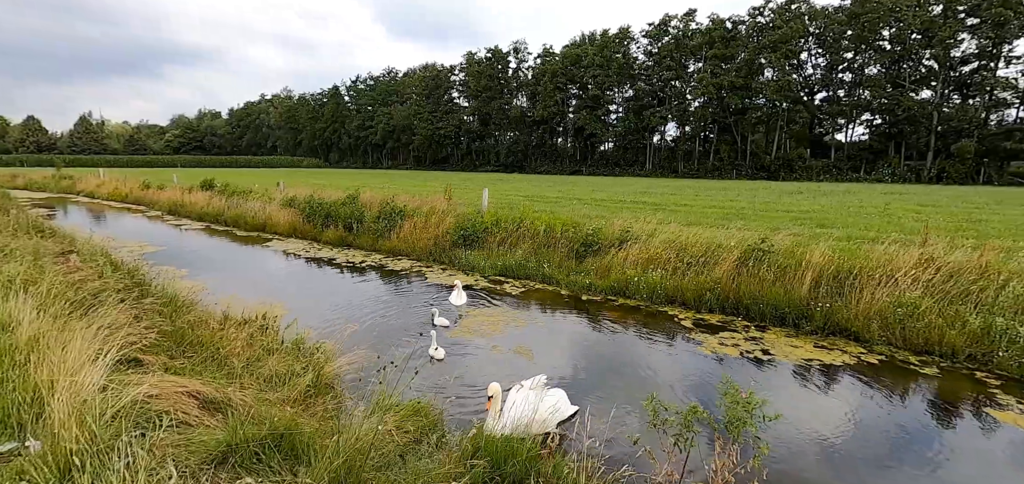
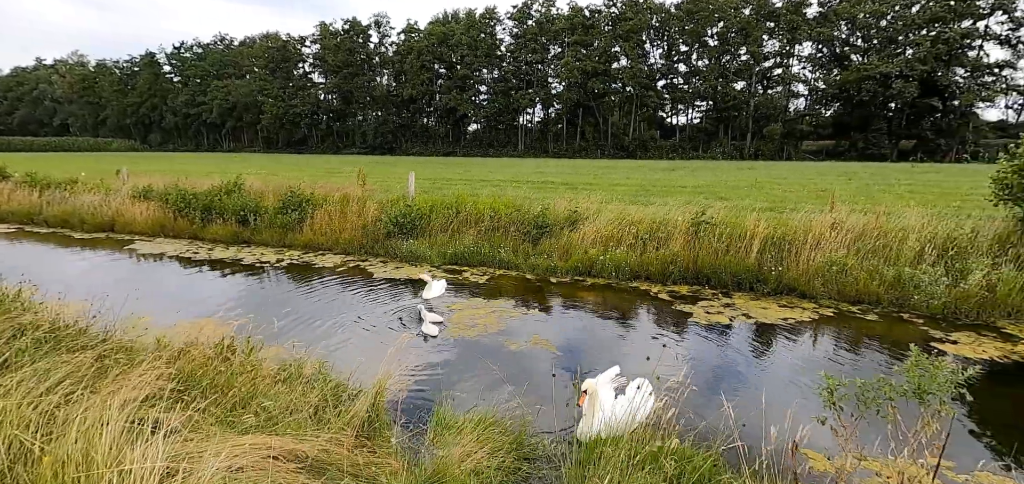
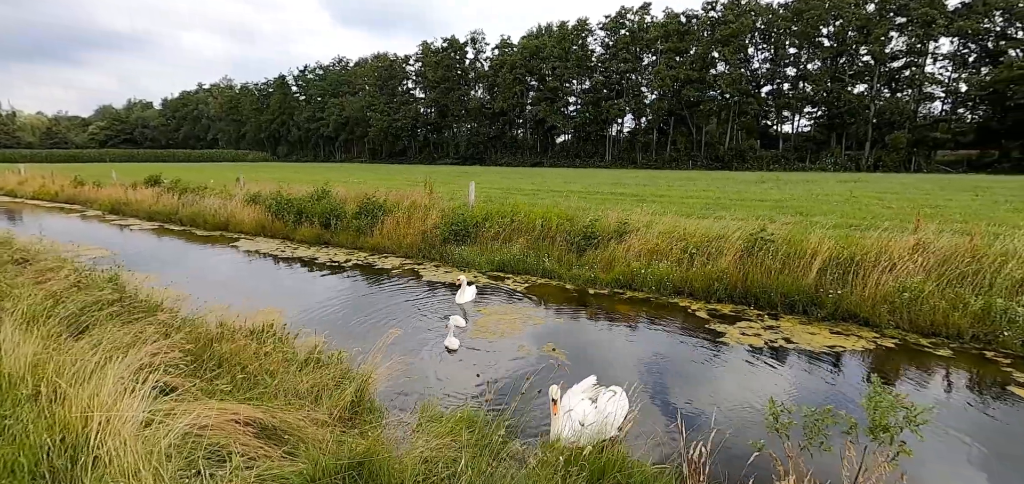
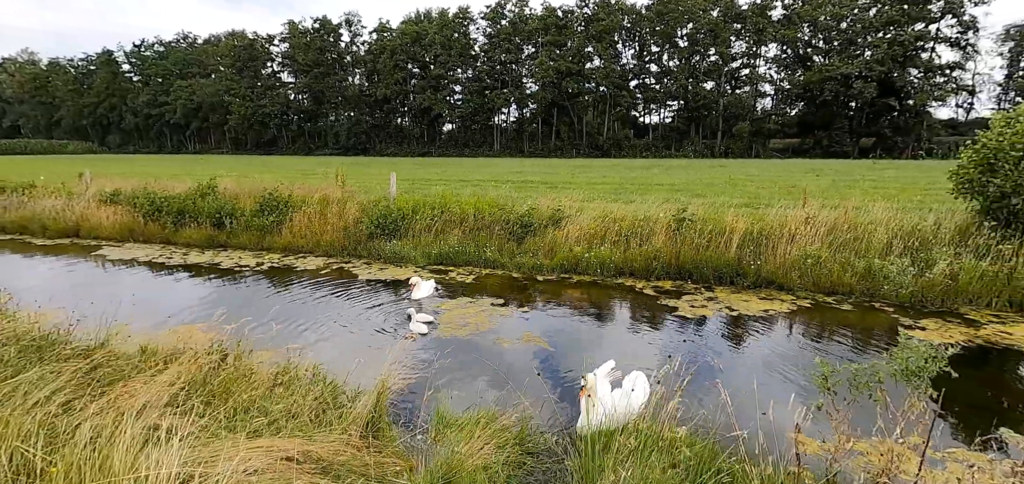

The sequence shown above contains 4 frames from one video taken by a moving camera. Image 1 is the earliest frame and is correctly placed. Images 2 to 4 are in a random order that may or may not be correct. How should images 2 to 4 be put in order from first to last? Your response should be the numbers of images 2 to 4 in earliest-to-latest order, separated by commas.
3, 2, 4
